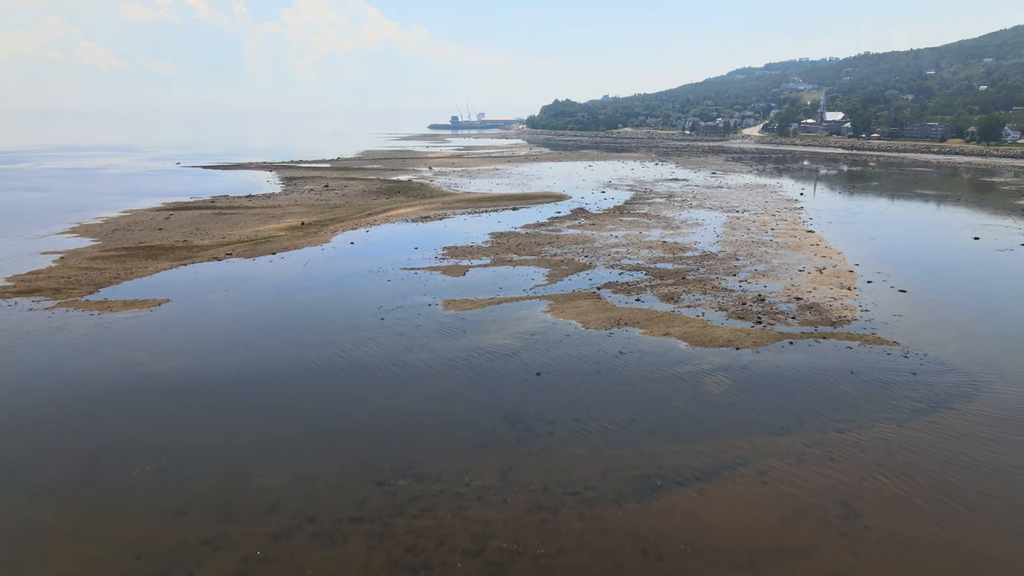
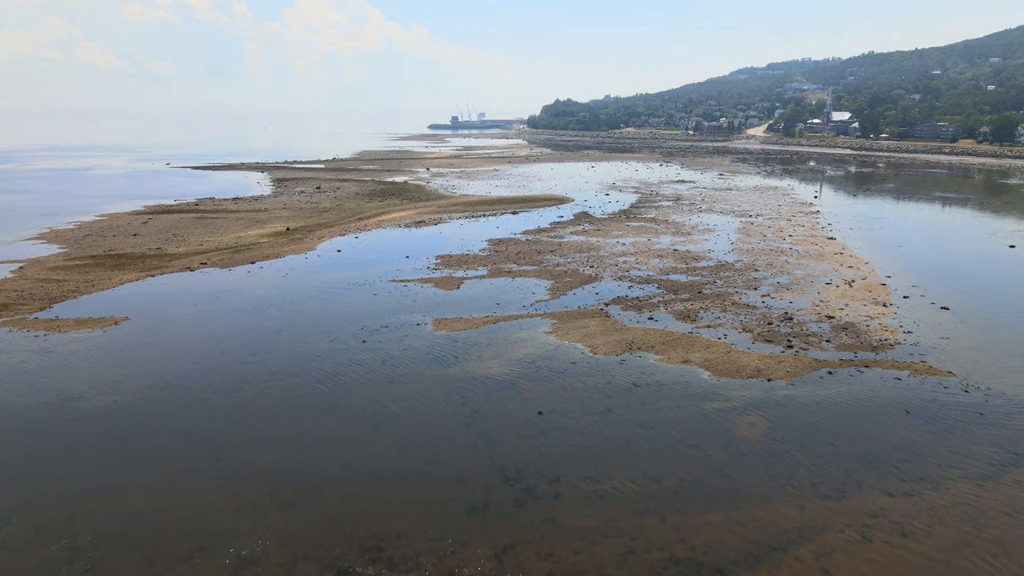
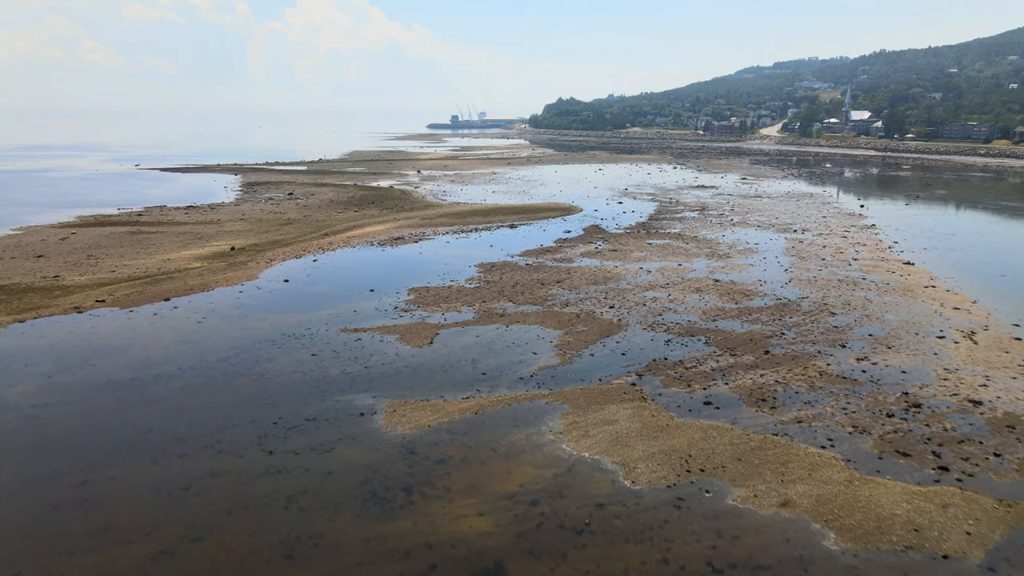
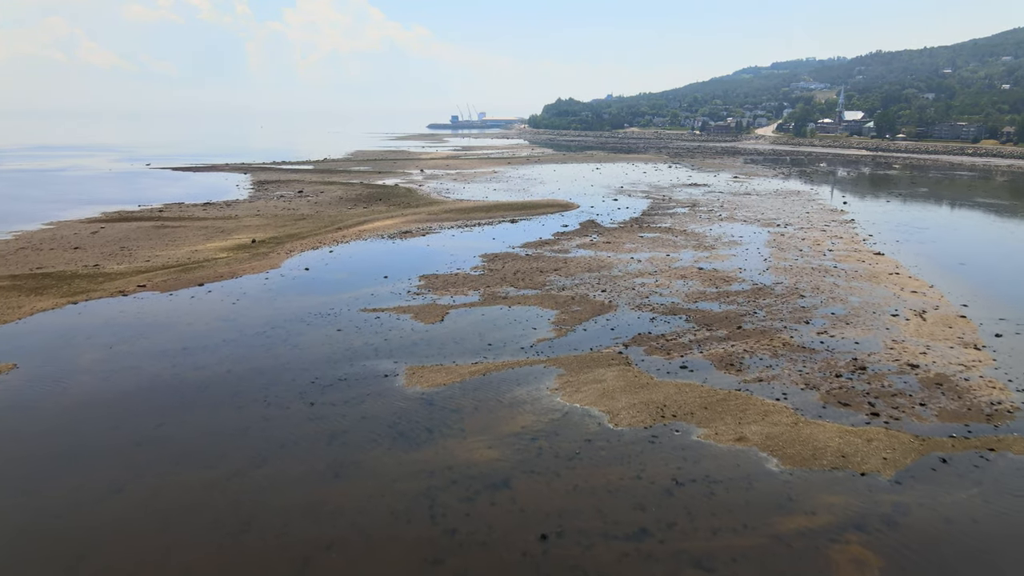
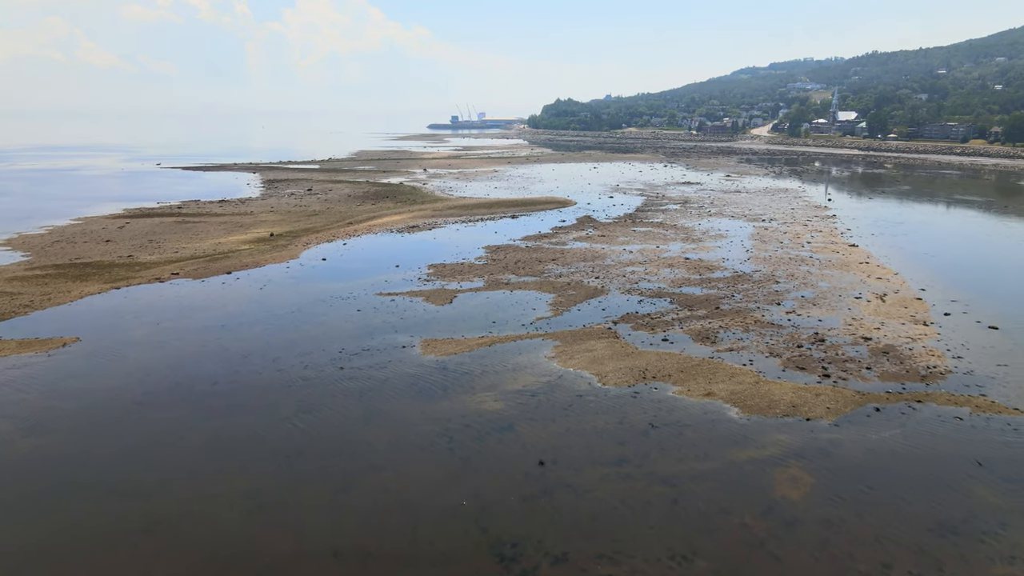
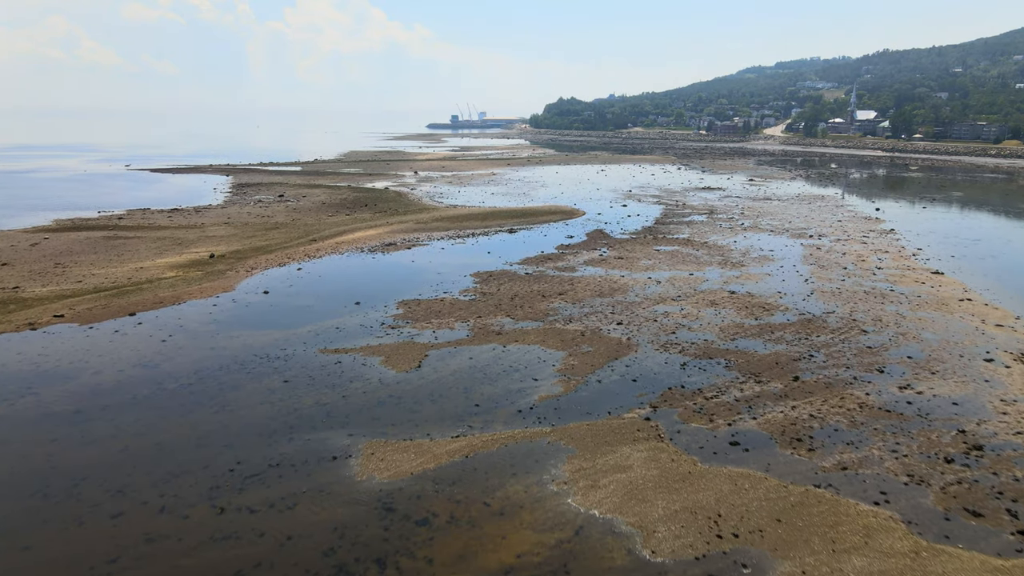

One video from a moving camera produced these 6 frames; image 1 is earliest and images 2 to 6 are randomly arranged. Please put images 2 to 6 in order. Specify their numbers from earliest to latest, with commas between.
2, 5, 4, 3, 6
